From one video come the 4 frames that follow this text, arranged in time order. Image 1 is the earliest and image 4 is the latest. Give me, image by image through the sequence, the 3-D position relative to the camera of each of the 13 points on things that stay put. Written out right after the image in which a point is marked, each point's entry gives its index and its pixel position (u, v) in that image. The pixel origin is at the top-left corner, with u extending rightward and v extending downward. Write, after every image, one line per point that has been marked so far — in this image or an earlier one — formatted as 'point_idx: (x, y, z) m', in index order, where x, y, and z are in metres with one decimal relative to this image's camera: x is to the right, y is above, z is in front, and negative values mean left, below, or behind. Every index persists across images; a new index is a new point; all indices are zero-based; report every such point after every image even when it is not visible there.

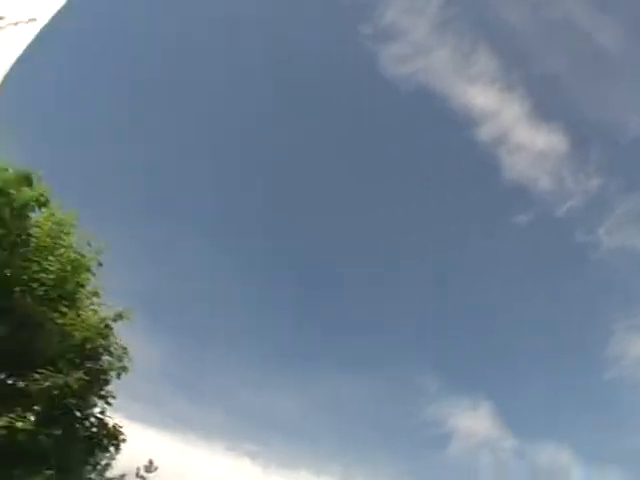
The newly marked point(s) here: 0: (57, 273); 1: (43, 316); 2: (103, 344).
0: (-5.9, -0.8, +14.8) m
1: (-5.9, -1.7, +14.1) m
2: (-5.1, -2.5, +15.7) m
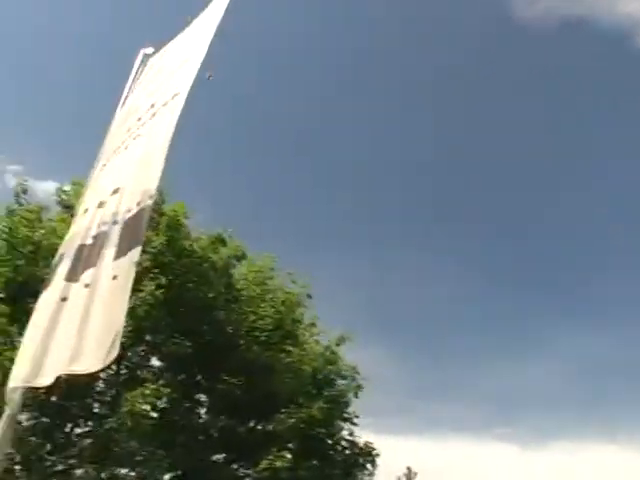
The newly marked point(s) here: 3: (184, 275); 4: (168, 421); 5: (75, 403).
0: (-1.0, -1.7, +15.0) m
1: (-1.0, -2.6, +14.3) m
2: (+0.3, -3.1, +15.6) m
3: (-2.6, -0.8, +13.5) m
4: (-3.1, -3.7, +13.5) m
5: (-4.7, -3.1, +12.6) m
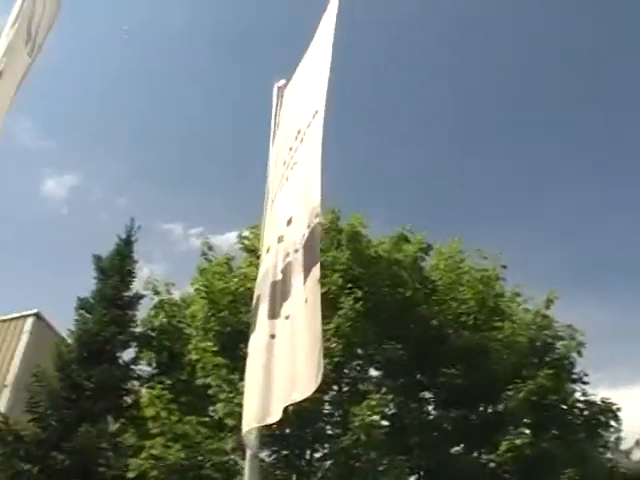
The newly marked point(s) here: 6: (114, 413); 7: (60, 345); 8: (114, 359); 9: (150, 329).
0: (+3.3, -1.2, +14.3) m
1: (+3.4, -2.1, +13.7) m
2: (+5.1, -2.1, +14.6) m
3: (+1.2, -0.8, +13.2) m
4: (+1.6, -3.8, +13.4) m
5: (-0.3, -3.7, +12.9) m
6: (-4.0, -3.3, +12.8) m
7: (-5.1, -2.1, +13.0) m
8: (-4.0, -2.3, +13.0) m
9: (-3.7, -2.0, +14.7) m
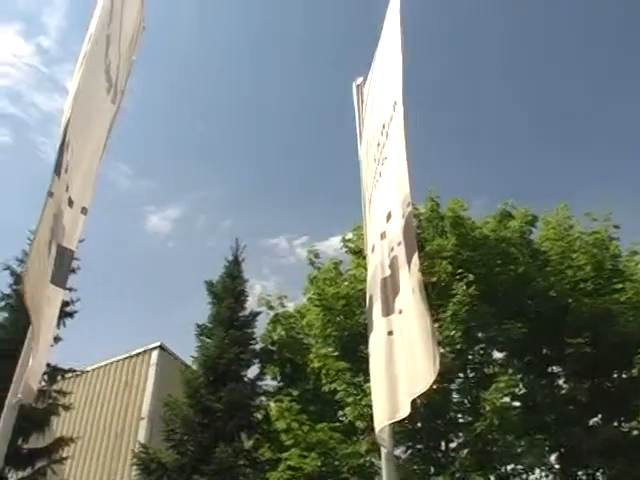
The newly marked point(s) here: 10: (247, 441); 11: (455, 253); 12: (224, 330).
0: (+5.5, -0.5, +13.8) m
1: (+5.7, -1.3, +13.1) m
2: (+7.4, -1.0, +13.8) m
3: (+3.3, -0.4, +12.9) m
4: (+4.2, -3.2, +13.0) m
5: (+2.3, -3.5, +12.7) m
6: (-1.4, -3.7, +13.0) m
7: (-2.7, -2.7, +13.4) m
8: (-1.6, -2.8, +13.3) m
9: (-1.1, -2.3, +14.9) m
10: (-1.5, -4.1, +13.4) m
11: (+2.8, -0.3, +13.7) m
12: (-2.0, -1.8, +13.7) m
